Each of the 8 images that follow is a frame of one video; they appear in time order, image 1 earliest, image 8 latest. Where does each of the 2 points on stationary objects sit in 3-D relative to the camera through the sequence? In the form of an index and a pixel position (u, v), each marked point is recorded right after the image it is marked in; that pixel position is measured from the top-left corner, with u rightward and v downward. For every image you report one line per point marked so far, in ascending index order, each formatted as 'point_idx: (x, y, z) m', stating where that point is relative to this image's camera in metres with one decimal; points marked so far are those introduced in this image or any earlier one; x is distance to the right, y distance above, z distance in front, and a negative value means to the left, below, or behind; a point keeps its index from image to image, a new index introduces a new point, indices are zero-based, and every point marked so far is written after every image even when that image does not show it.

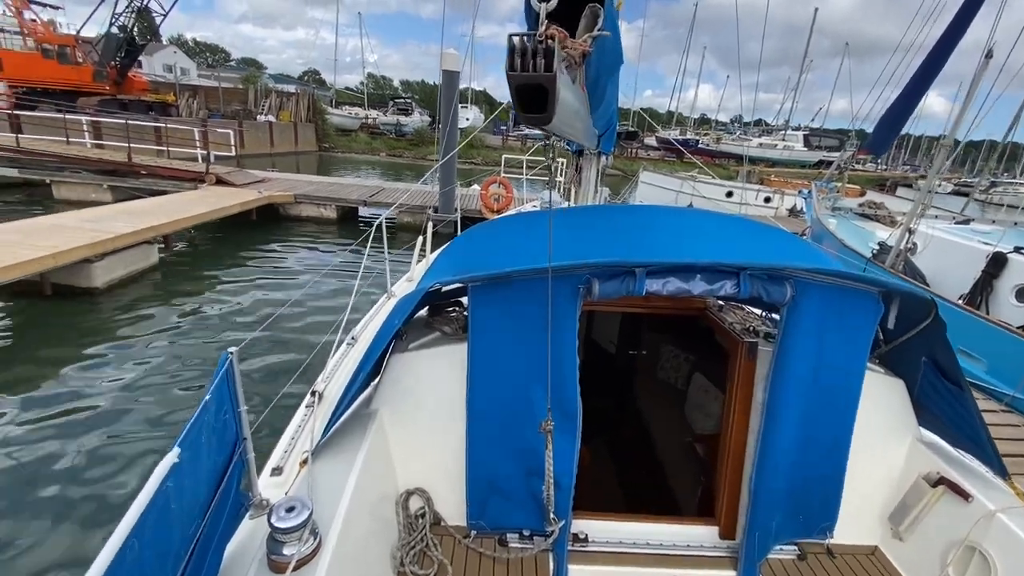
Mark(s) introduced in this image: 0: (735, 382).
0: (+1.0, -0.4, +2.1) m
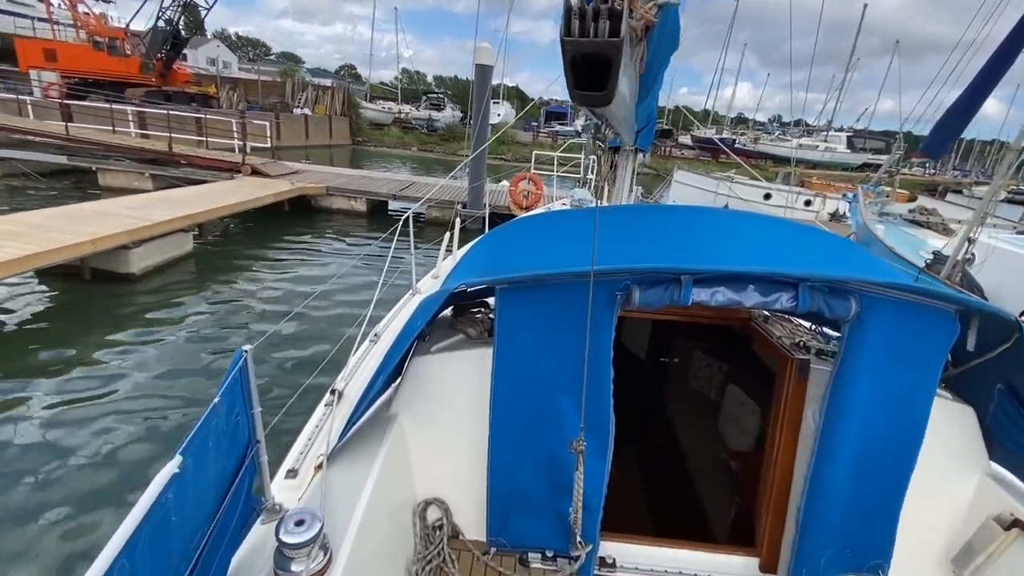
0: (+1.1, -0.5, +2.0) m
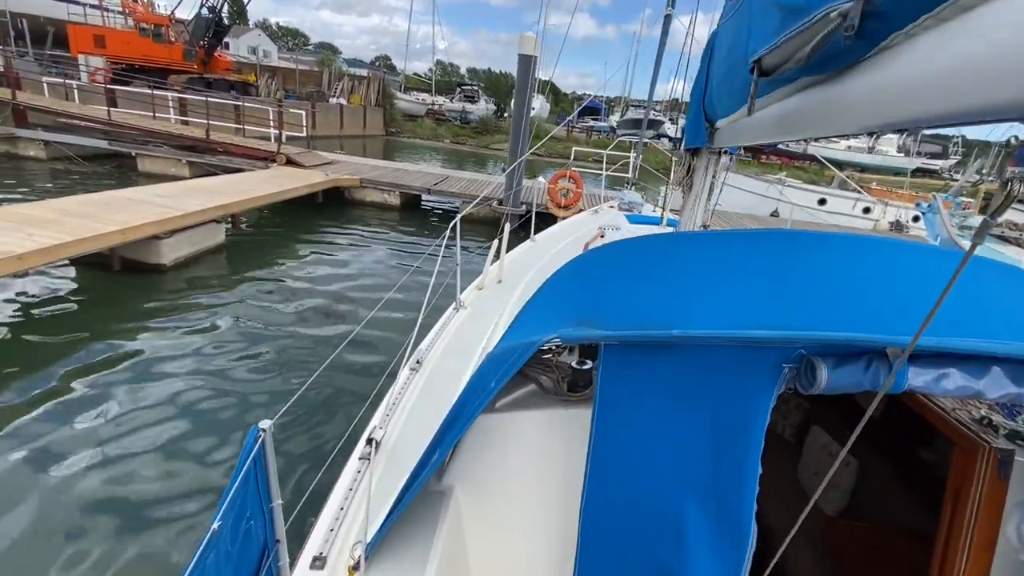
0: (+1.4, -0.6, +1.4) m
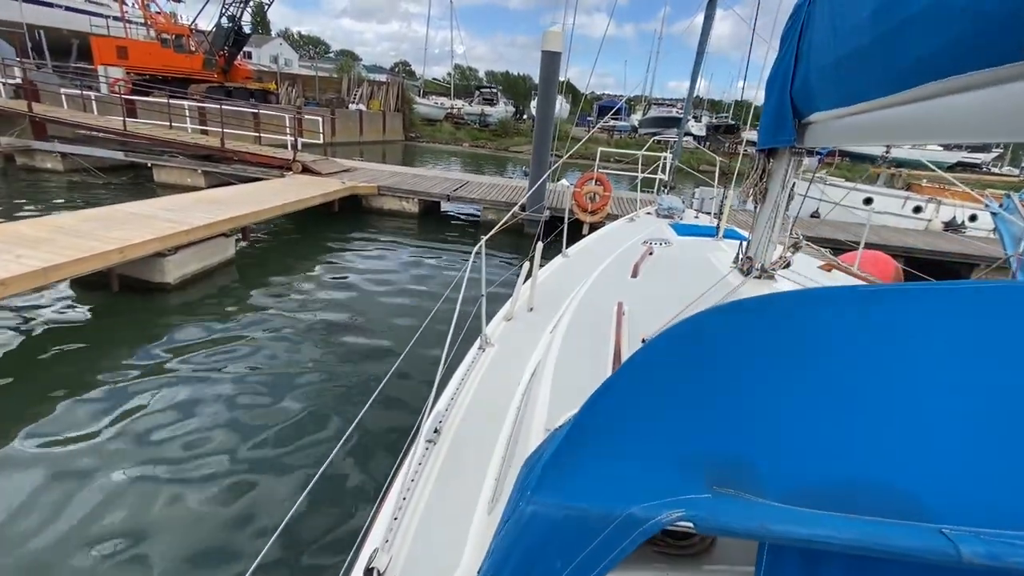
0: (+1.5, -0.8, +0.8) m
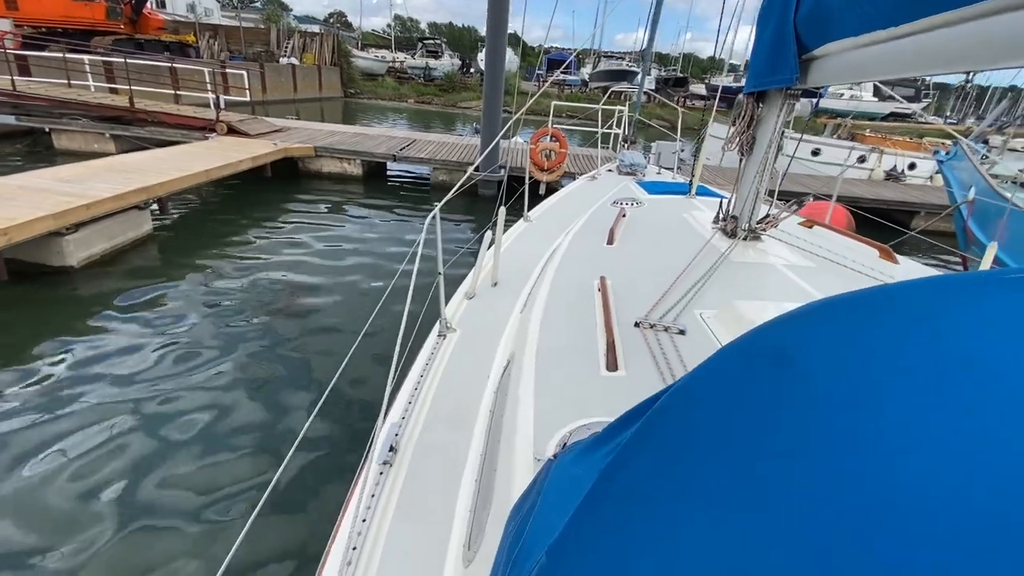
0: (+1.5, -0.8, +0.6) m
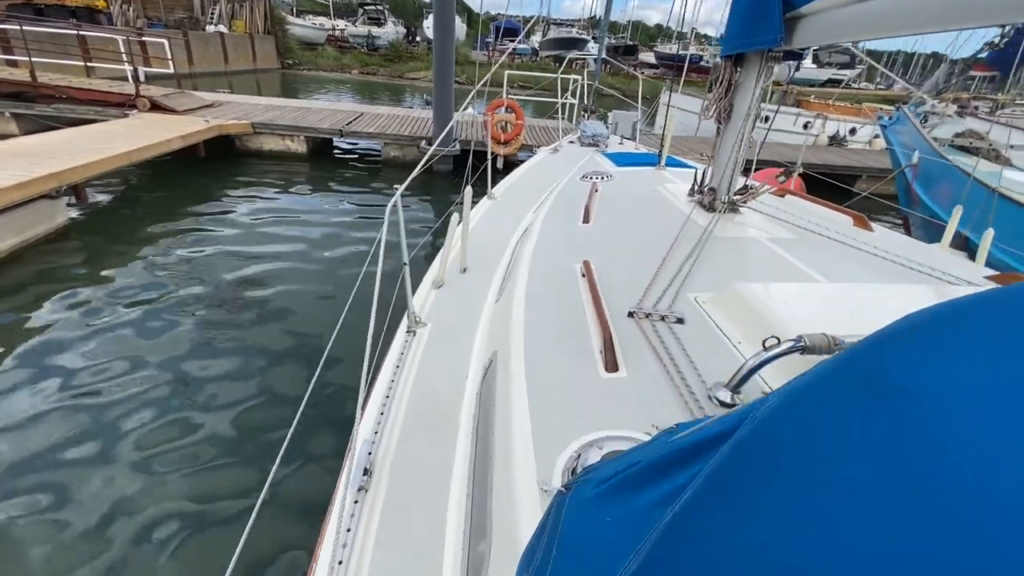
0: (+1.6, -0.7, +0.6) m
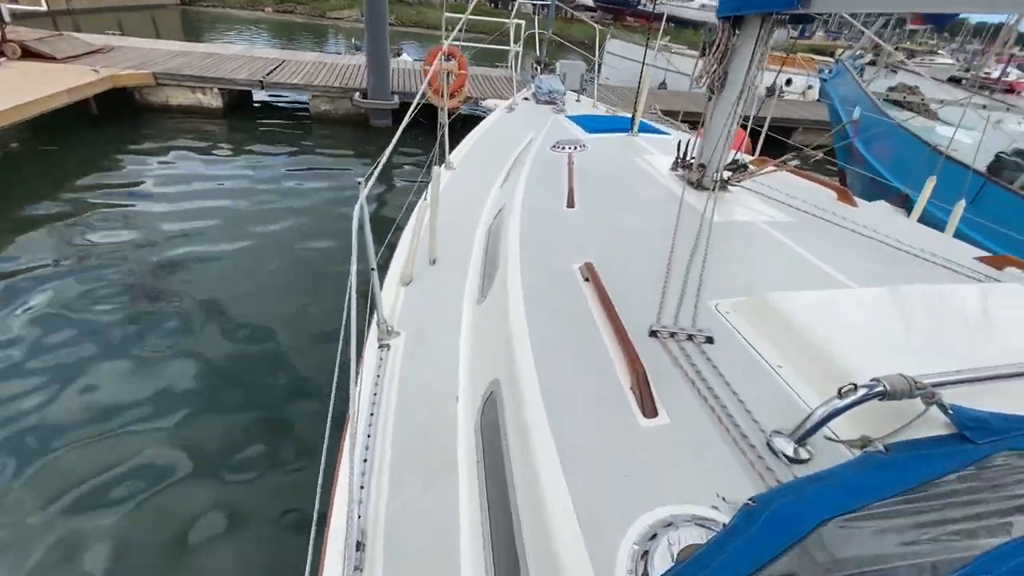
0: (+1.7, -0.8, +0.6) m
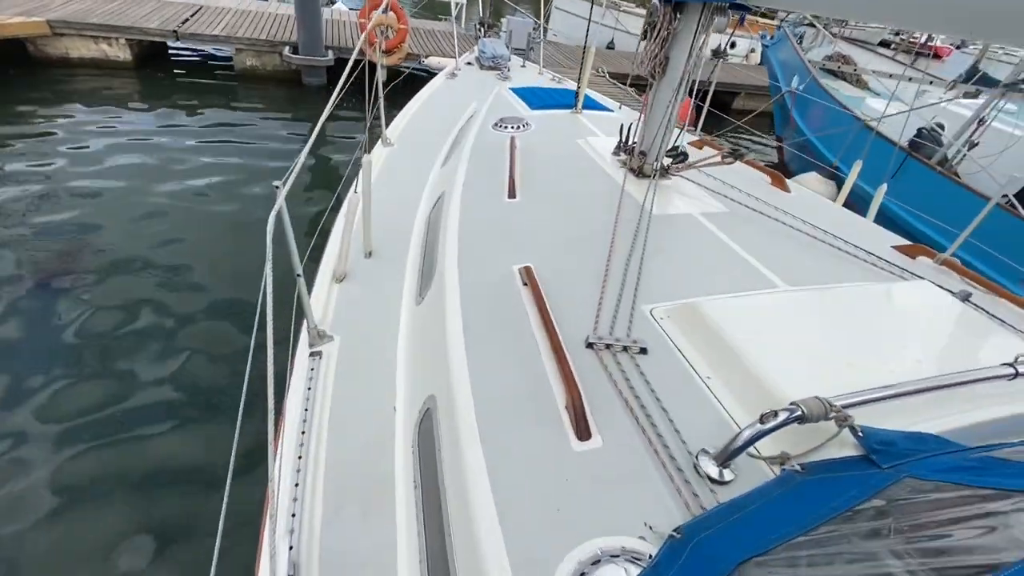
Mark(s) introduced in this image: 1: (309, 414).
0: (+1.6, -0.9, +0.8) m
1: (-0.7, -0.4, +1.6) m
